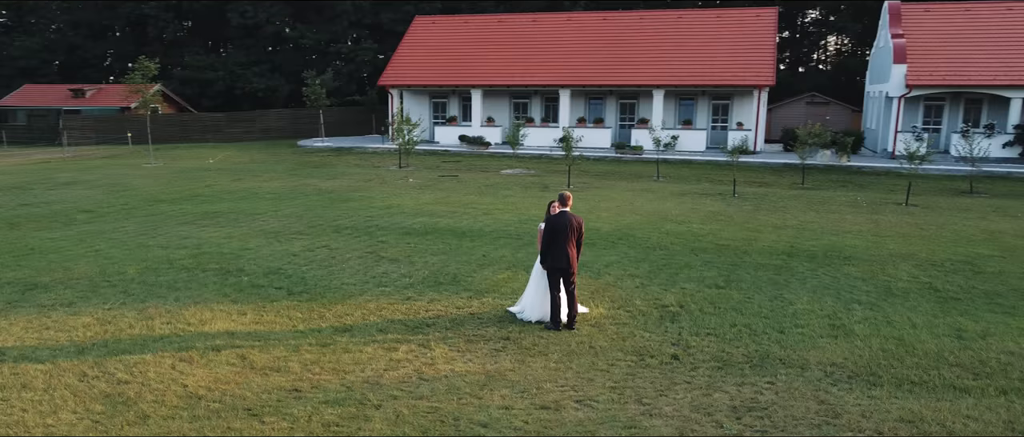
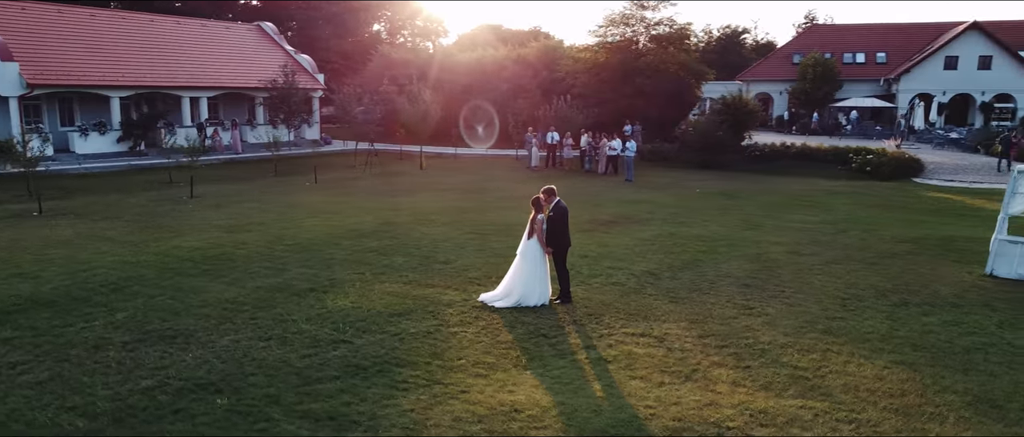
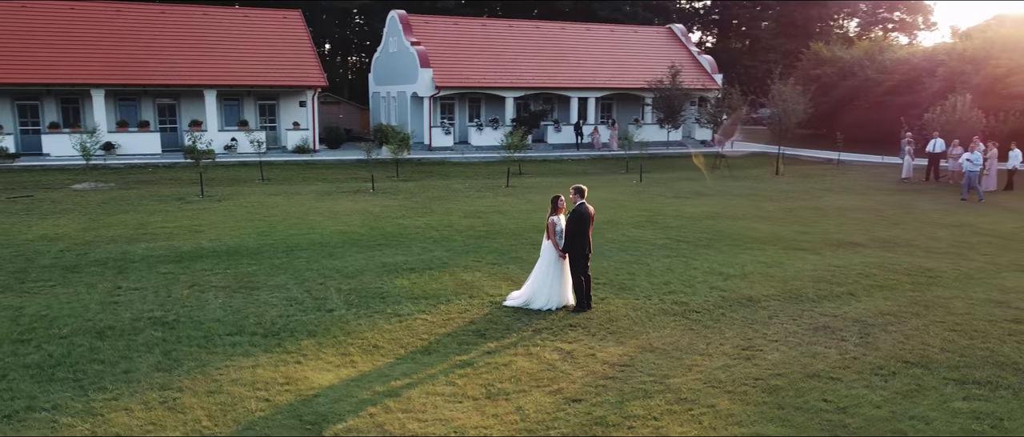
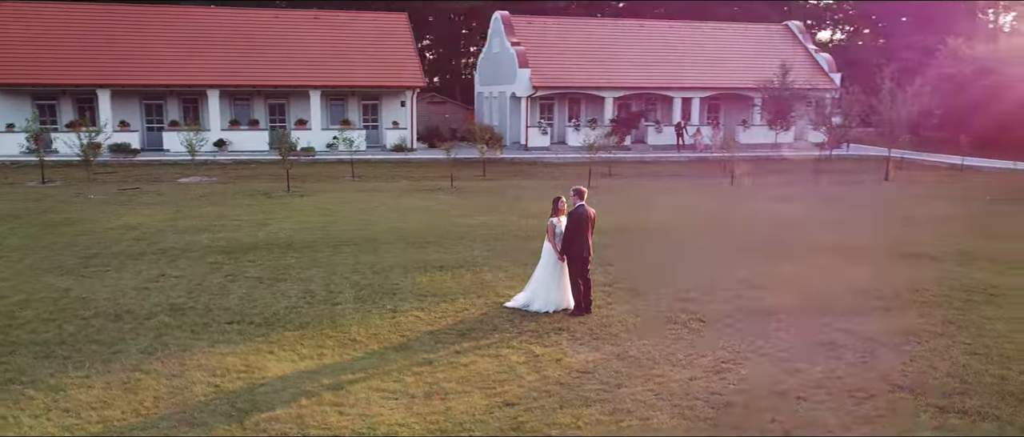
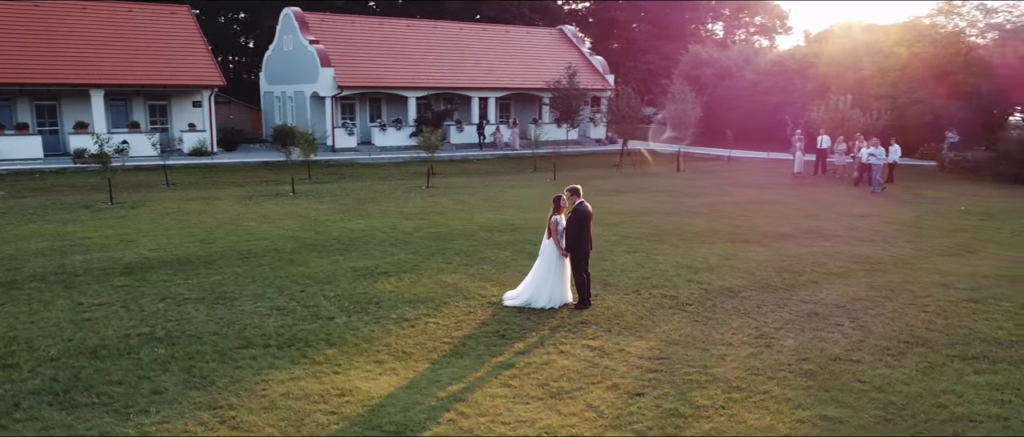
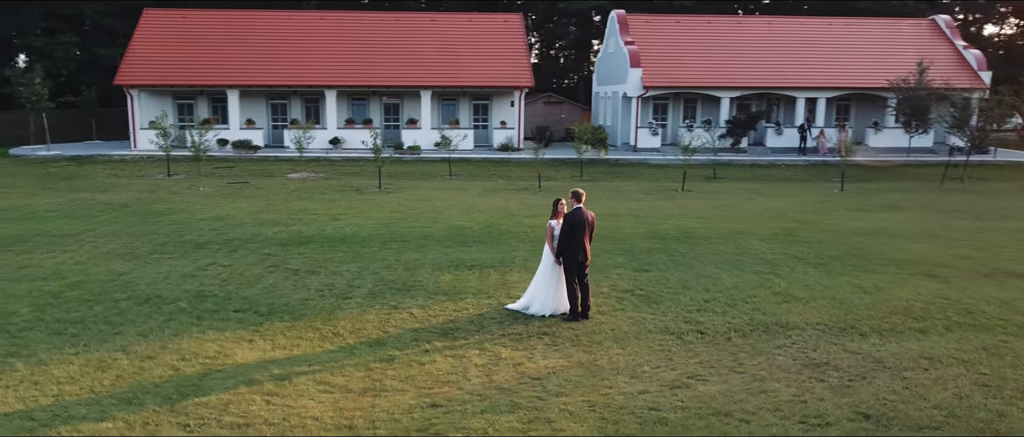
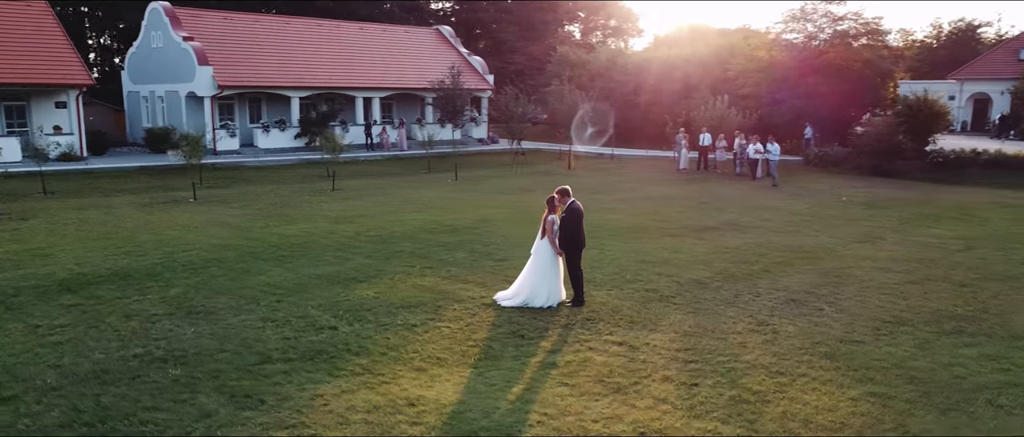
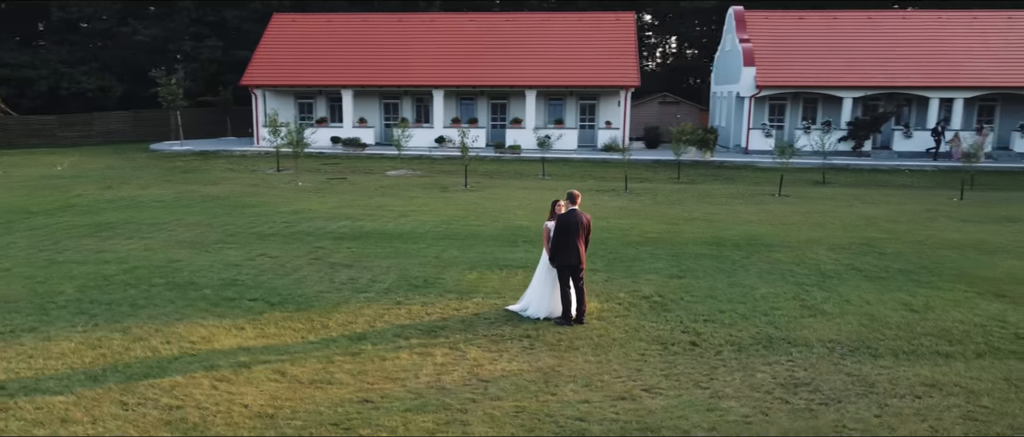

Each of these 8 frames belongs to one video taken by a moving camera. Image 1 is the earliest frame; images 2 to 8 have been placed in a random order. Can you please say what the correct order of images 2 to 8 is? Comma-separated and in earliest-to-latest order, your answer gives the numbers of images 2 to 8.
8, 6, 4, 3, 5, 7, 2
